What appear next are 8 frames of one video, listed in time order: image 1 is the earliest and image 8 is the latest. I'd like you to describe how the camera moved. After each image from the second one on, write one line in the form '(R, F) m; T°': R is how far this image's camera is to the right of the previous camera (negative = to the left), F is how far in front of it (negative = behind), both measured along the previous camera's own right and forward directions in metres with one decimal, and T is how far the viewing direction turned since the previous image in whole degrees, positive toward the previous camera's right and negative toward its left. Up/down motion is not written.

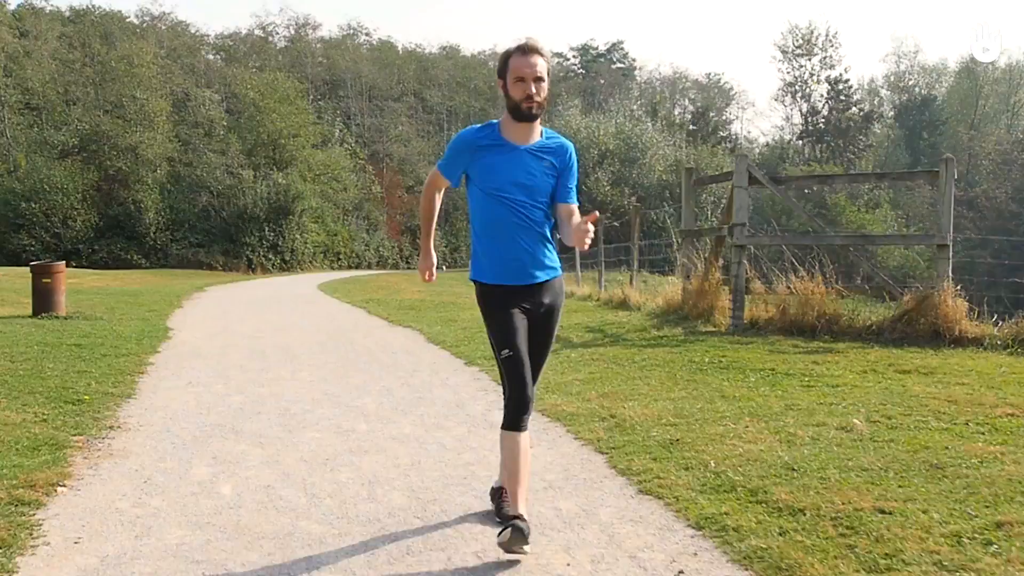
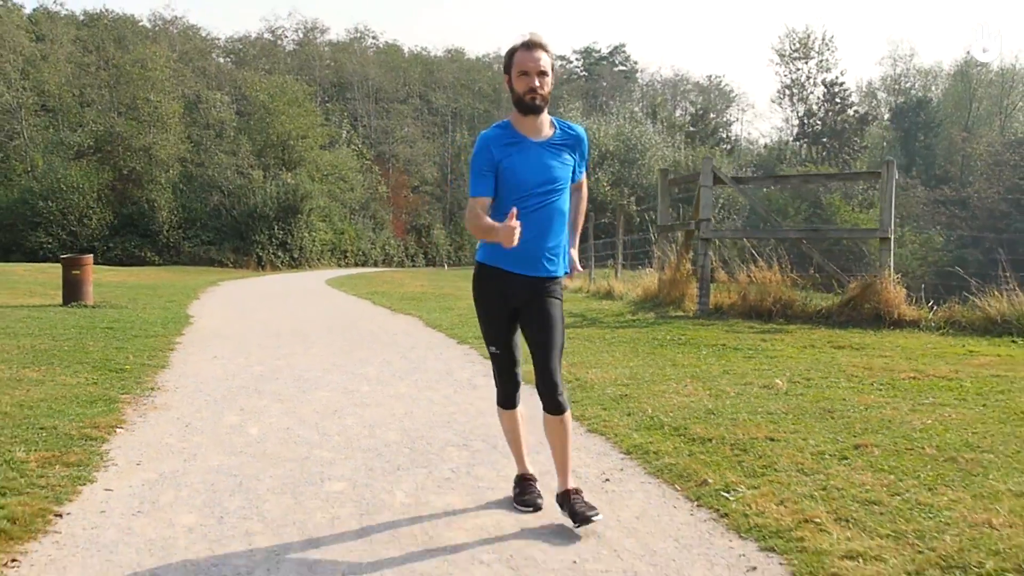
(+0.2, -1.0) m; 0°
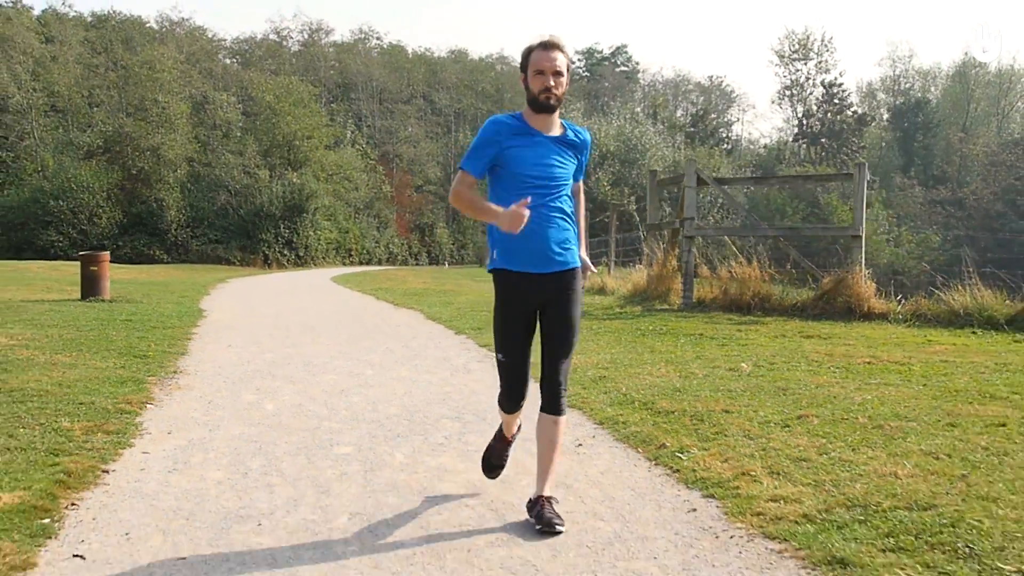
(+0.1, -0.7) m; 0°
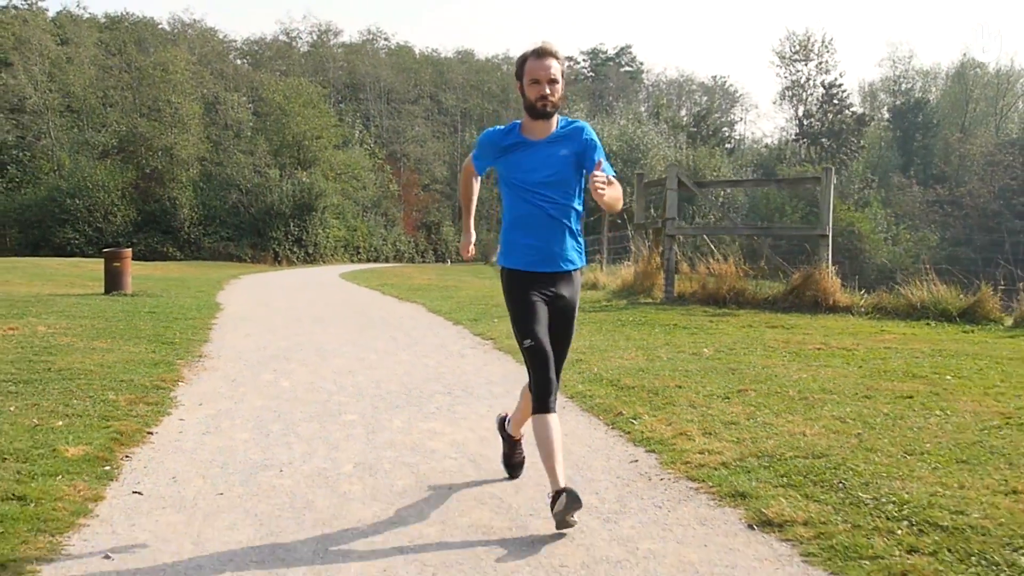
(+0.1, -0.9) m; 0°
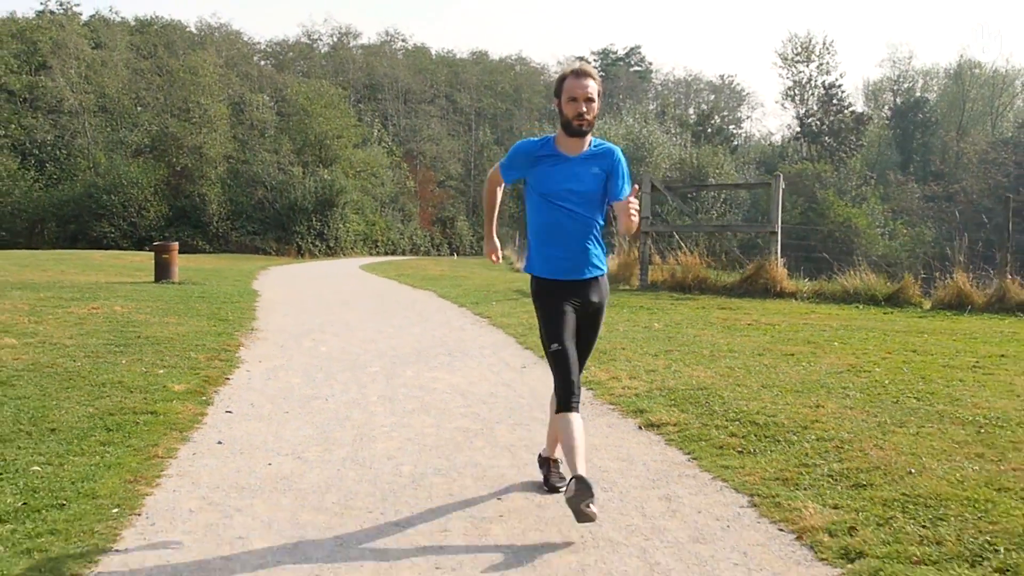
(+0.2, -2.0) m; -1°
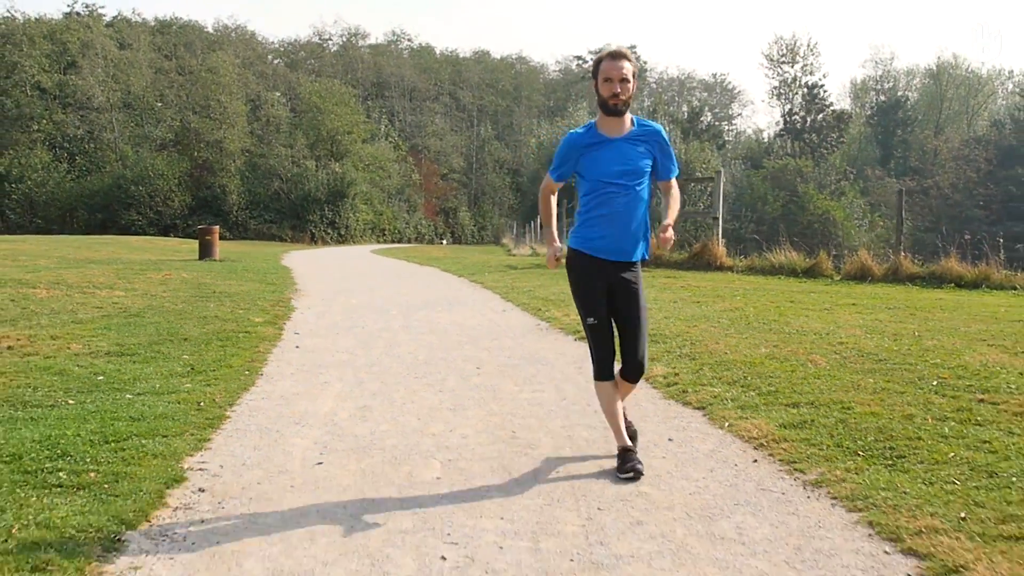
(+0.2, -2.9) m; 0°
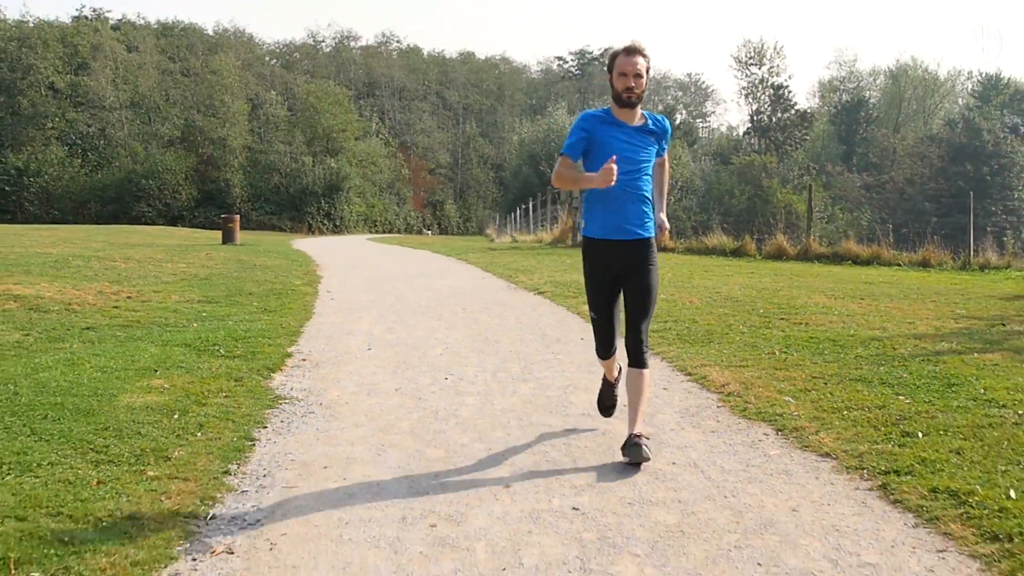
(+0.1, -3.3) m; +1°
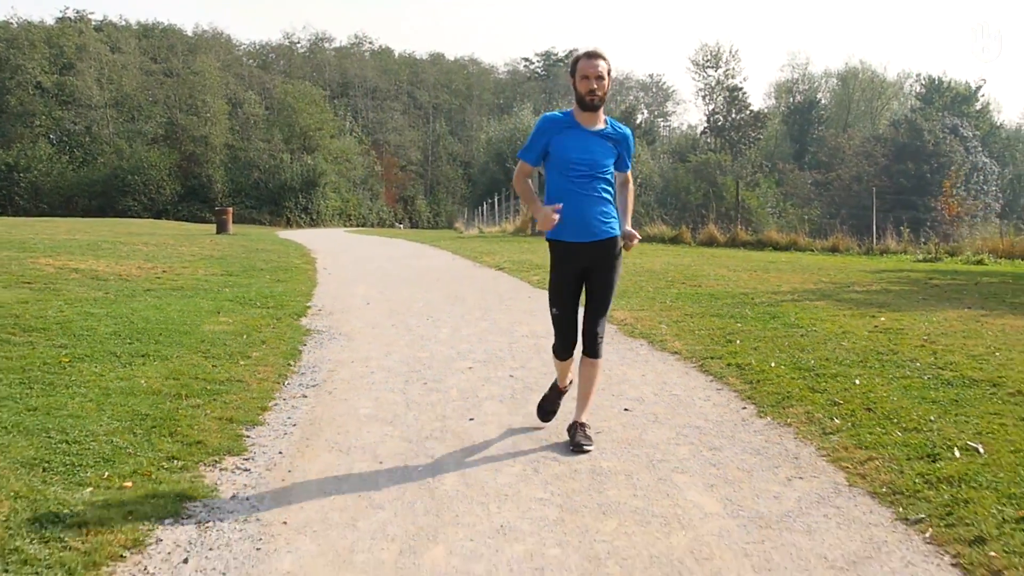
(0.0, -2.7) m; +2°
